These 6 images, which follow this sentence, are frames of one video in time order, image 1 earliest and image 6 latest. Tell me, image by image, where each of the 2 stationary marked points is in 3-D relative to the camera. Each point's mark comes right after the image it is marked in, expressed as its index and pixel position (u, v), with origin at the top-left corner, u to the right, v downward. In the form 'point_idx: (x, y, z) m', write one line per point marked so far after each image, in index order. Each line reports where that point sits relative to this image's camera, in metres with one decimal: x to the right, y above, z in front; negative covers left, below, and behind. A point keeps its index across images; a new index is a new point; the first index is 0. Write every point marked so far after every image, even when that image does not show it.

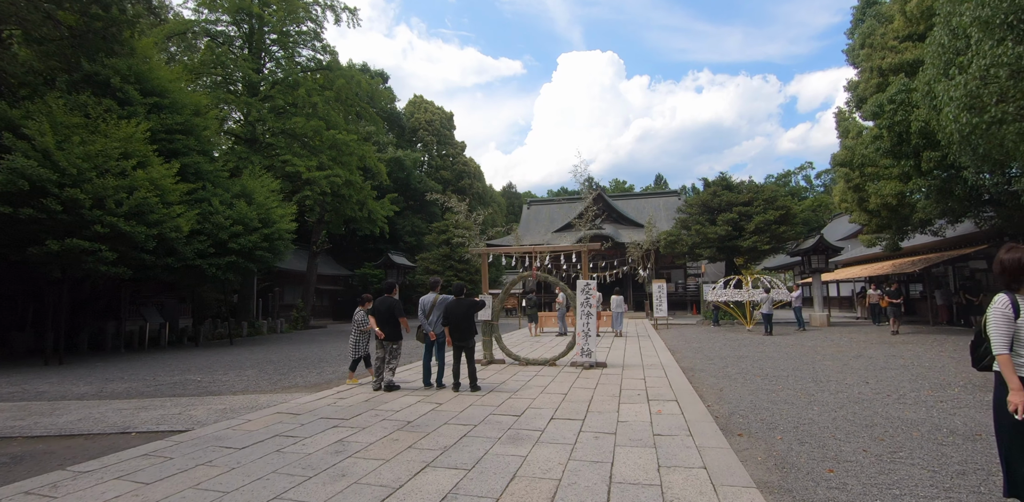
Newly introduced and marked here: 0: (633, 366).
0: (+2.0, -1.9, +7.9) m
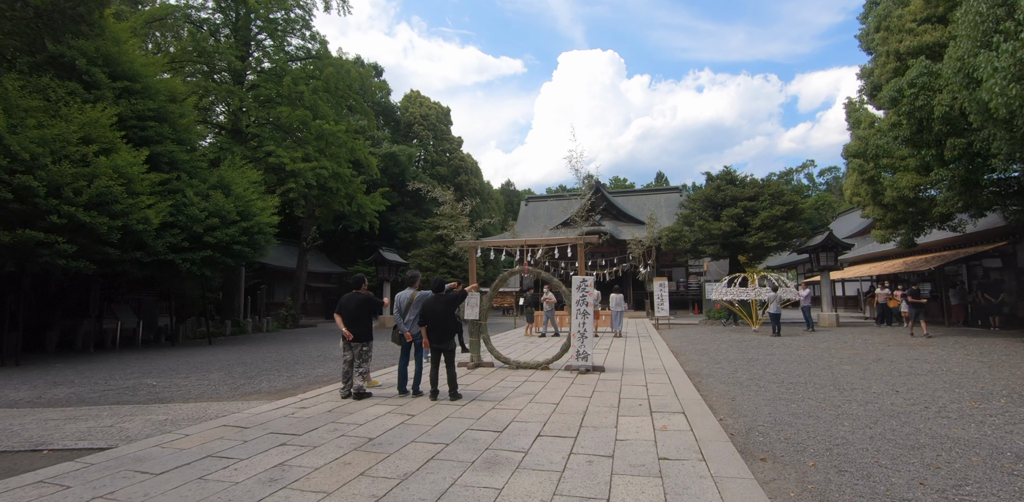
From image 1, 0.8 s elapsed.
0: (+1.8, -1.8, +7.2) m
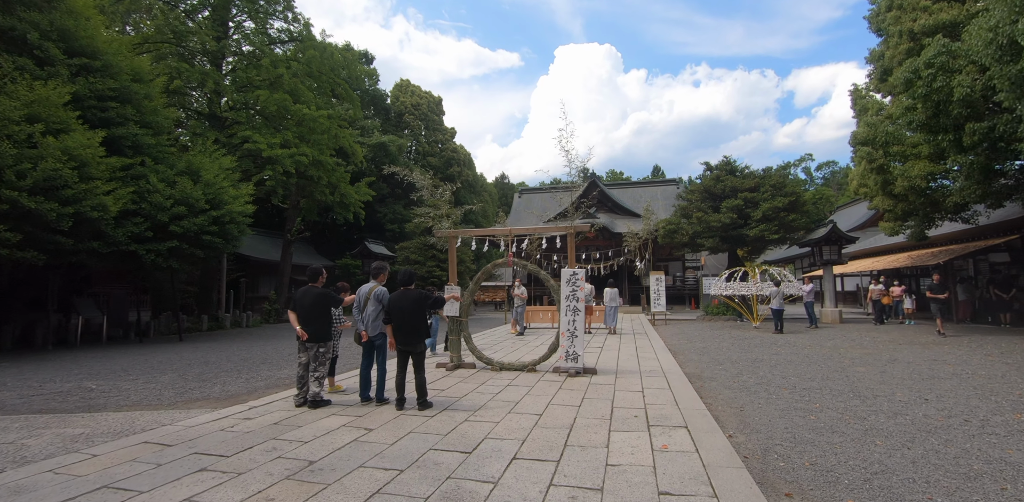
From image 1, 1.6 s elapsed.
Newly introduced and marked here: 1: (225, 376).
0: (+1.6, -1.7, +6.5) m
1: (-4.2, -1.8, +6.9) m
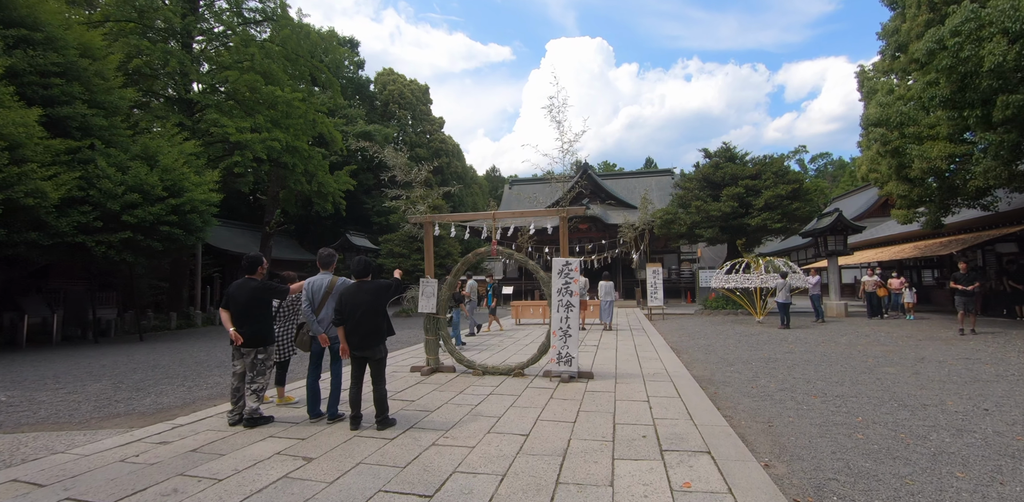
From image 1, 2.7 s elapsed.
0: (+1.4, -1.5, +5.7) m
1: (-4.4, -1.7, +6.0) m
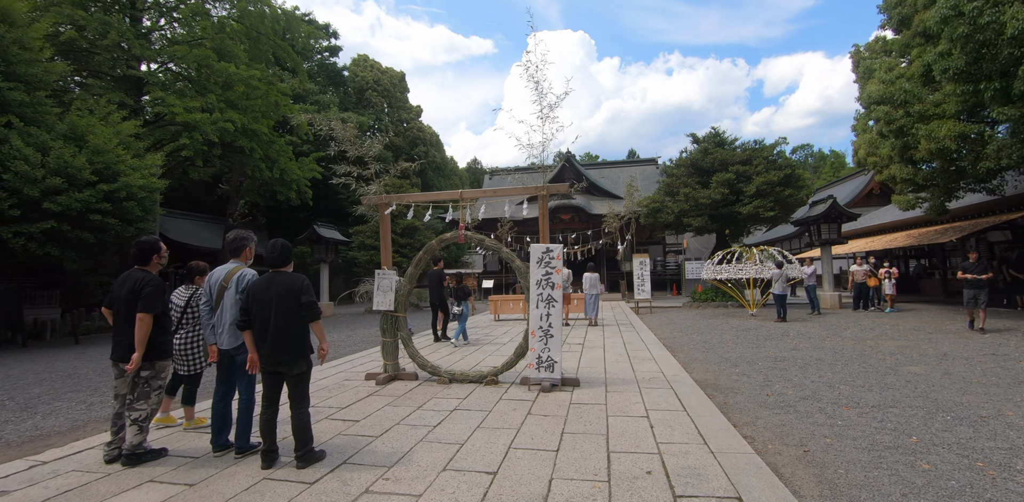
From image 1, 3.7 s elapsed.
0: (+1.1, -1.4, +4.9) m
1: (-4.7, -1.6, +5.0) m
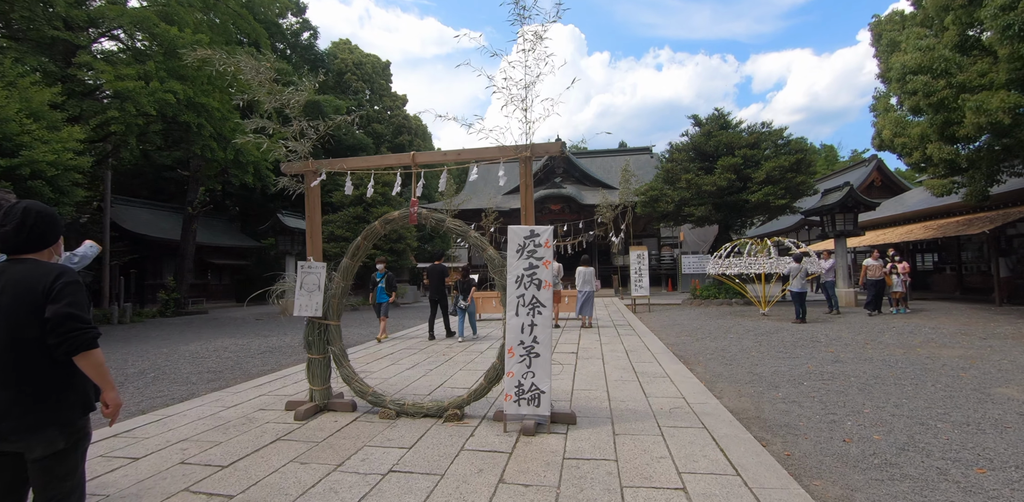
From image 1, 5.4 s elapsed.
0: (+0.9, -1.2, +3.5) m
1: (-4.9, -1.4, +3.5) m
